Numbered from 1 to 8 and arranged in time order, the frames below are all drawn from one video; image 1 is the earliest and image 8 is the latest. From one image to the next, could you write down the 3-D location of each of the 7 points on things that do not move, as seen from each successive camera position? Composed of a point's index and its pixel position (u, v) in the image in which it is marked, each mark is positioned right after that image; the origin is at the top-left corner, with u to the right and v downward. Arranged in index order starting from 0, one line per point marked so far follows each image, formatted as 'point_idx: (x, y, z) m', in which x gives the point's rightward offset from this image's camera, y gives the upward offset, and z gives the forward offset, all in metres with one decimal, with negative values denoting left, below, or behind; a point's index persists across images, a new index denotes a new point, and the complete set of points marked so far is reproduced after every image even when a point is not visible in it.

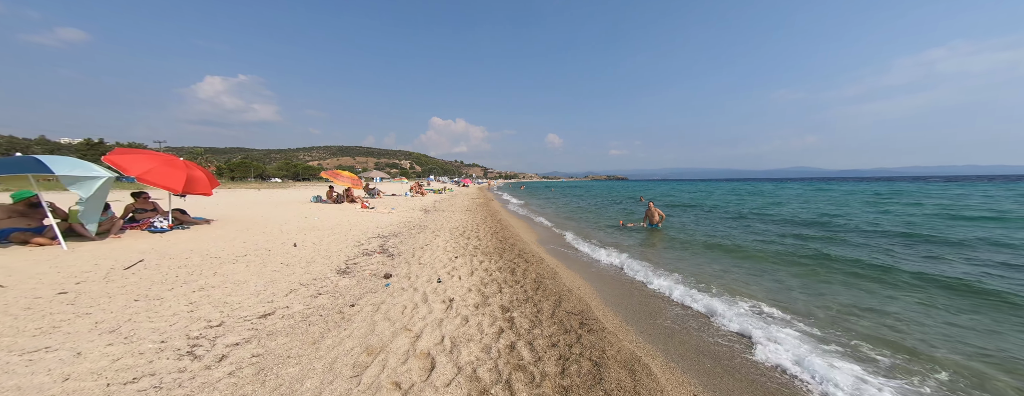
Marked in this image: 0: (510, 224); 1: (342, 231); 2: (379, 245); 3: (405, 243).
0: (-0.1, -1.1, +12.9) m
1: (-5.3, -1.0, +8.8) m
2: (-3.4, -1.2, +7.2) m
3: (-2.9, -1.3, +7.6) m
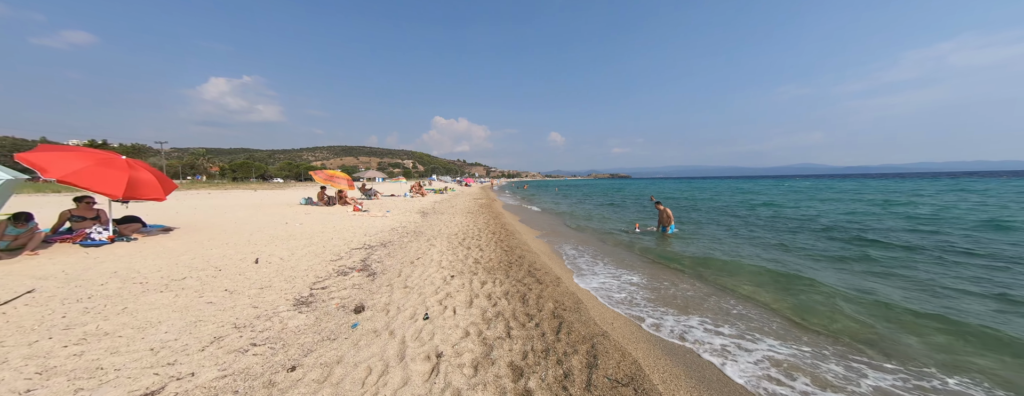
0: (+0.1, -1.2, +11.6) m
1: (-5.1, -1.1, +7.6) m
2: (-3.2, -1.3, +6.0) m
3: (-2.7, -1.4, +6.5) m
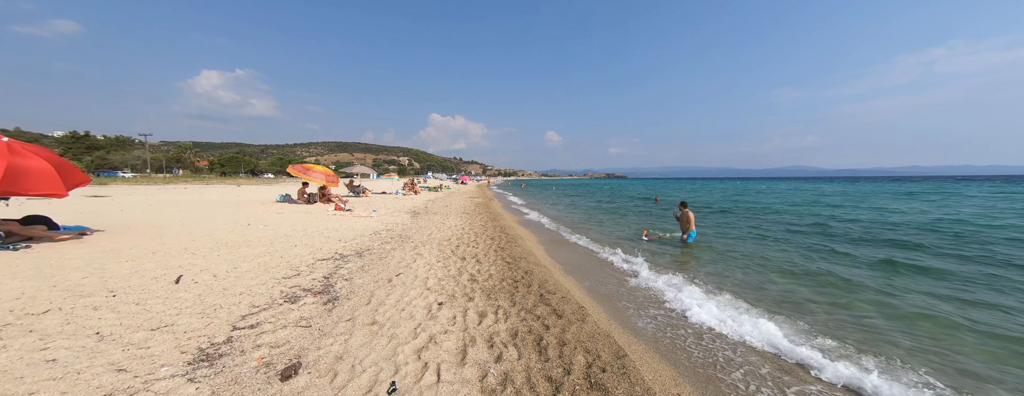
0: (+0.2, -1.2, +10.4) m
1: (-5.0, -1.1, +6.2) m
2: (-3.1, -1.3, +4.7) m
3: (-2.6, -1.3, +5.1) m
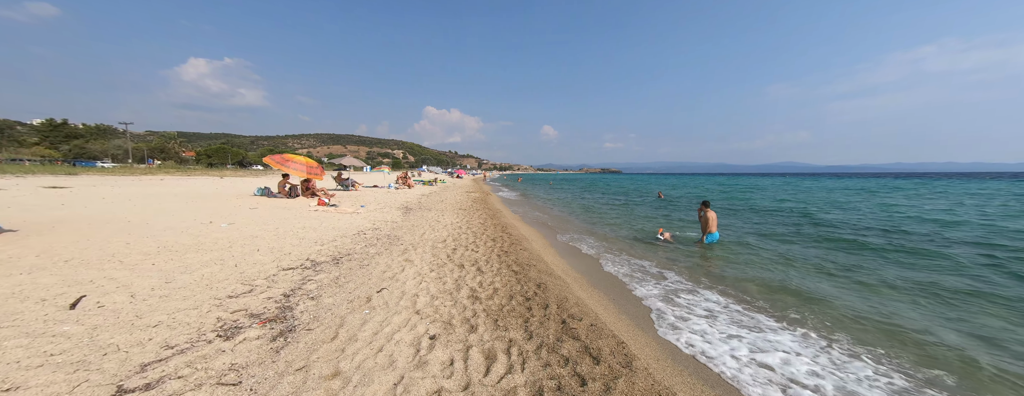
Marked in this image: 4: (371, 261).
0: (+0.2, -1.1, +9.4) m
1: (-4.9, -1.0, +5.2) m
2: (-3.0, -1.3, +3.7) m
3: (-2.5, -1.3, +4.1) m
4: (-2.6, -1.2, +5.2) m
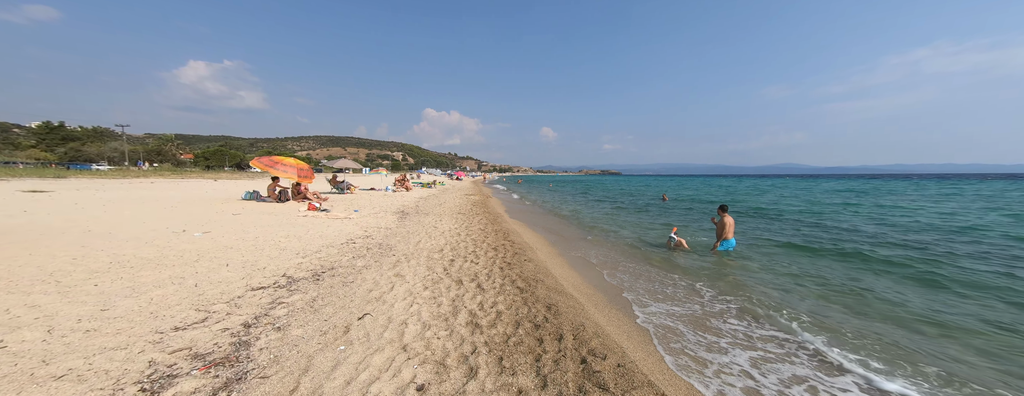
0: (+0.3, -1.2, +8.8) m
1: (-4.8, -1.1, +4.5) m
2: (-2.9, -1.4, +3.0) m
3: (-2.4, -1.4, +3.5) m
4: (-2.5, -1.3, +4.6) m
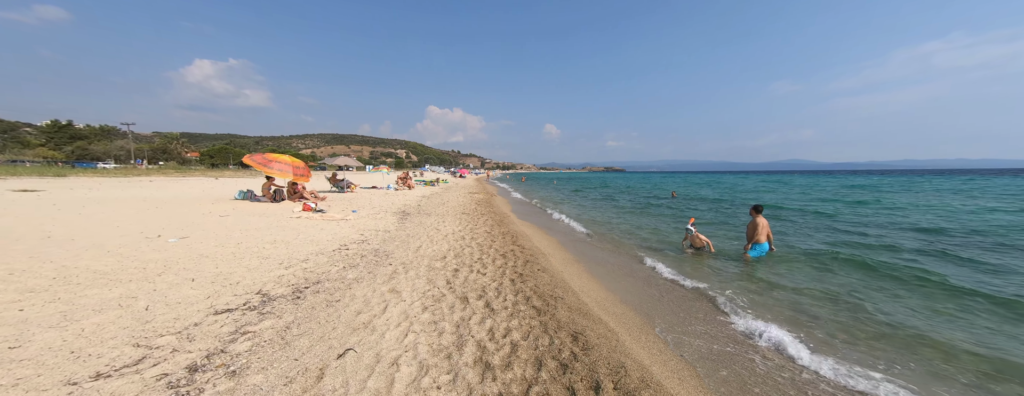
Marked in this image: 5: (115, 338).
0: (+0.6, -1.2, +8.0) m
1: (-4.6, -1.1, +3.9) m
2: (-2.7, -1.4, +2.4) m
3: (-2.2, -1.4, +2.8) m
4: (-2.3, -1.3, +3.9) m
5: (-3.7, -1.3, +2.6) m
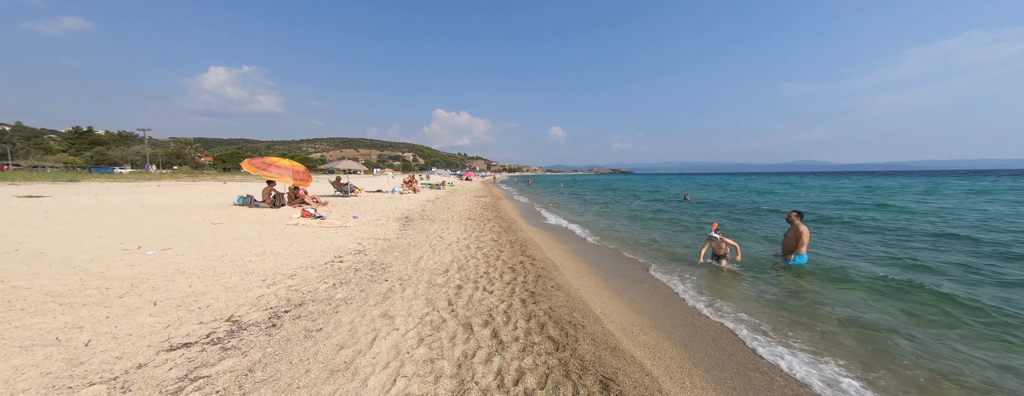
0: (+0.8, -1.4, +7.4) m
1: (-4.5, -1.3, +3.4) m
2: (-2.6, -1.5, +1.8) m
3: (-2.1, -1.6, +2.2) m
4: (-2.2, -1.5, +3.4) m
5: (-3.6, -1.4, +2.1) m
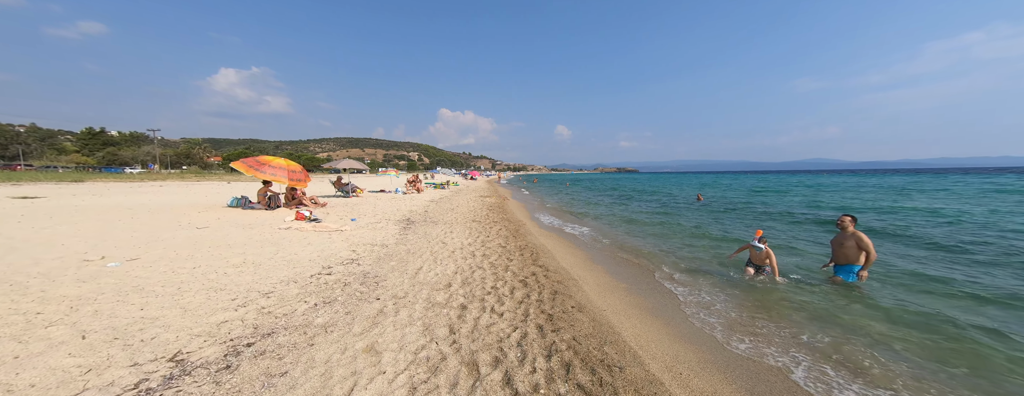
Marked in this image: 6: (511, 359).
0: (+1.0, -1.4, +6.7) m
1: (-4.3, -1.3, +2.7) m
2: (-2.5, -1.6, +1.1) m
3: (-1.9, -1.6, +1.6) m
4: (-2.0, -1.5, +2.7) m
5: (-3.4, -1.5, +1.5) m
6: (0.0, -1.6, +2.9) m
